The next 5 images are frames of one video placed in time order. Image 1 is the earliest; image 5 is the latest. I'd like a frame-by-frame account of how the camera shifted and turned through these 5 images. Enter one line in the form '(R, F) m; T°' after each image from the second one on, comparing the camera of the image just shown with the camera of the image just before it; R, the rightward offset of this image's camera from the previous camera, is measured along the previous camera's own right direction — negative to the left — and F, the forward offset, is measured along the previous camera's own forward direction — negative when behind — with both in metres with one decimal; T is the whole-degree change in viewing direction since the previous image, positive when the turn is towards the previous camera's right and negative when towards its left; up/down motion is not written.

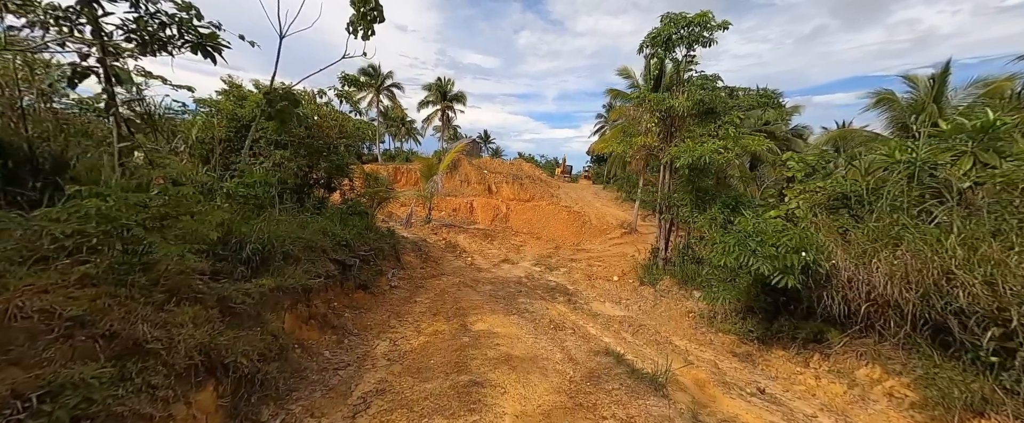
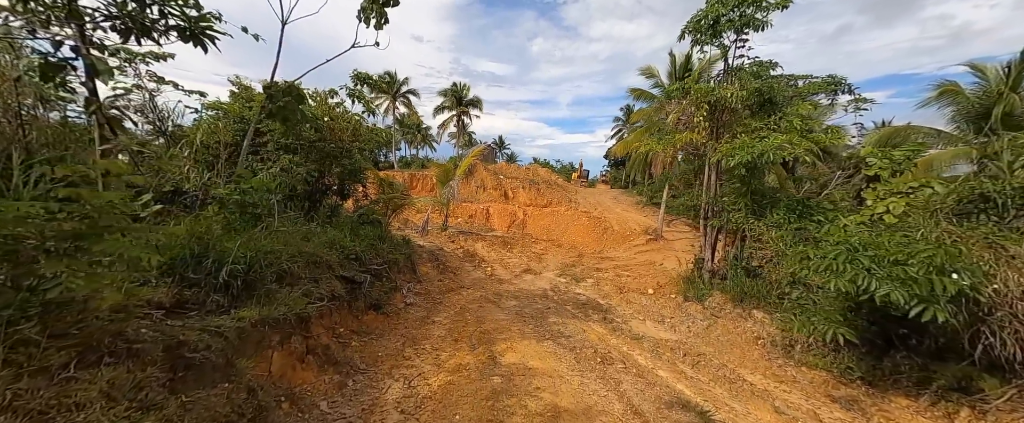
(-0.2, +0.7) m; -2°
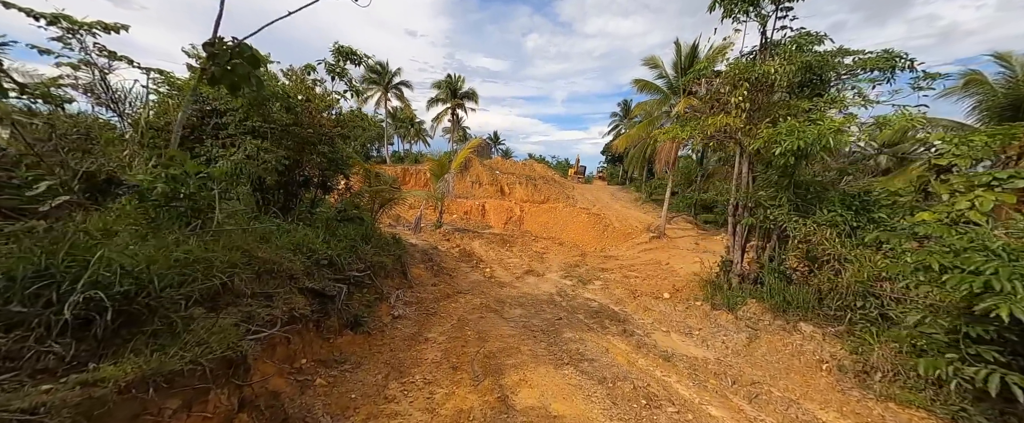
(-0.2, +0.9) m; +1°
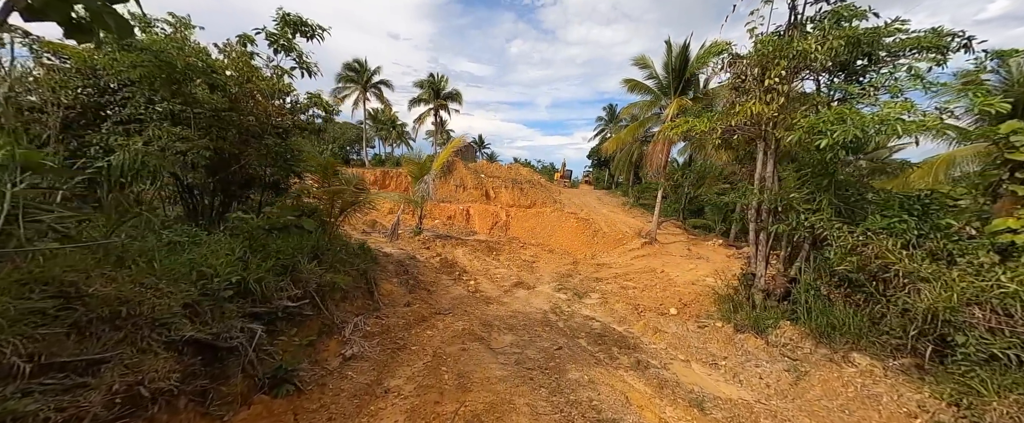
(0.0, +1.0) m; +2°
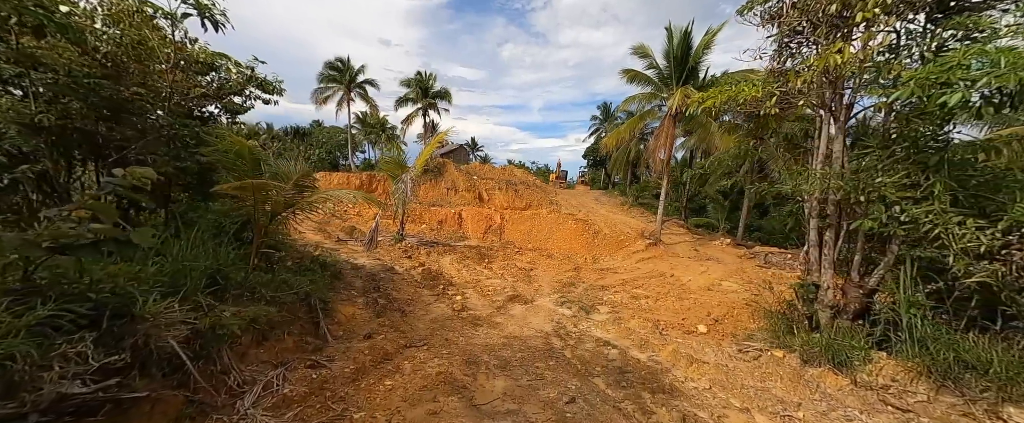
(+0.1, +1.3) m; +1°
